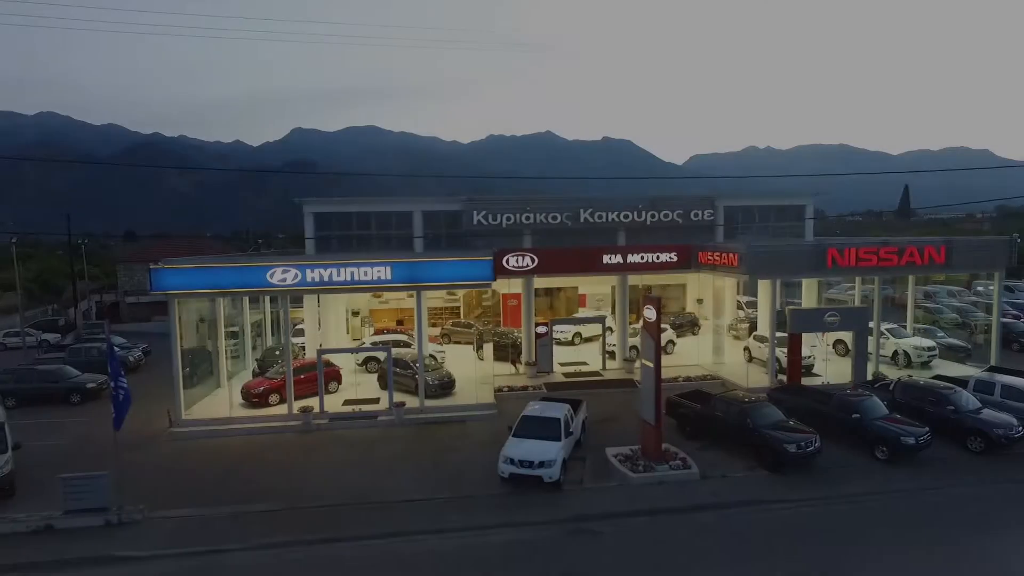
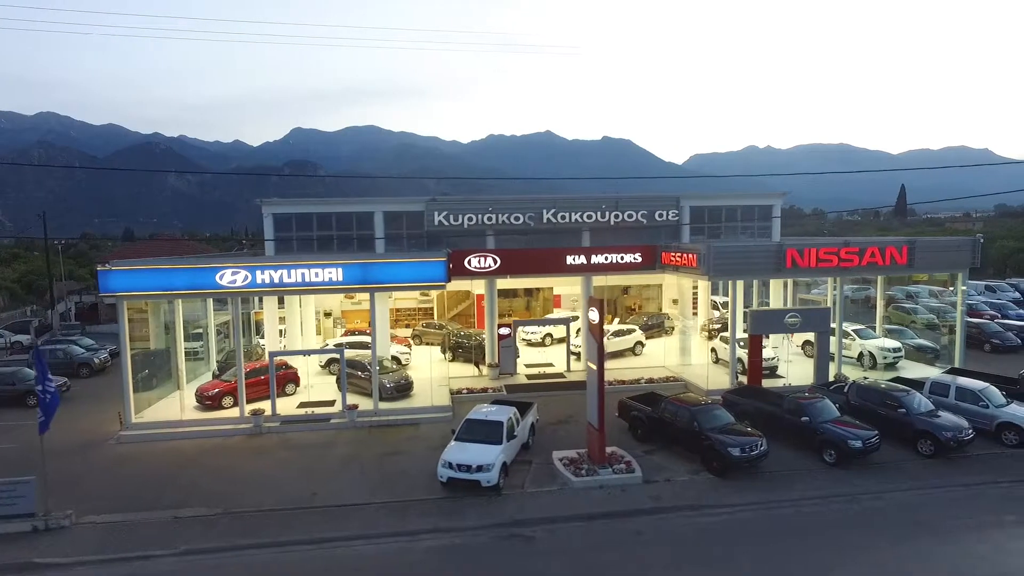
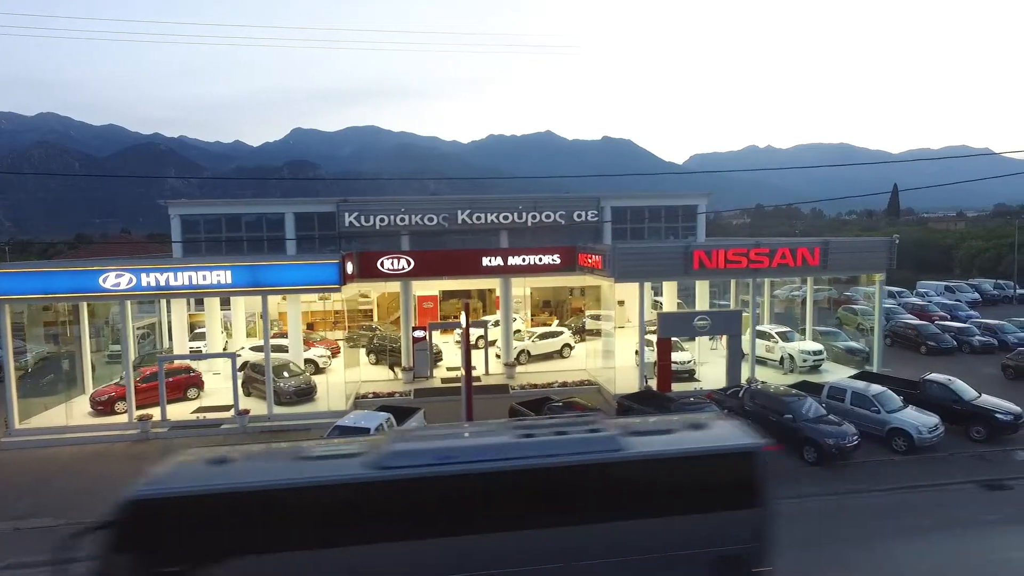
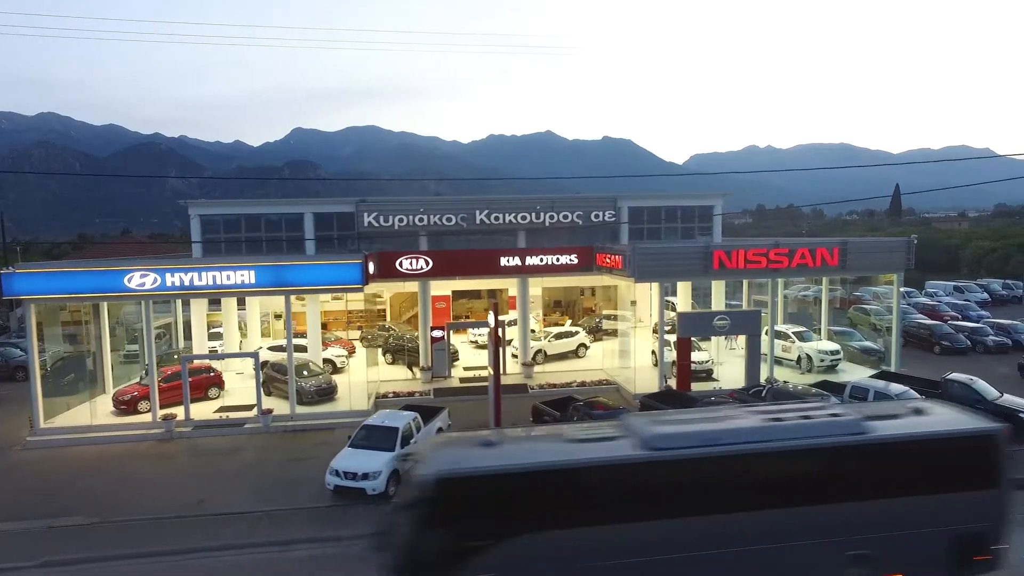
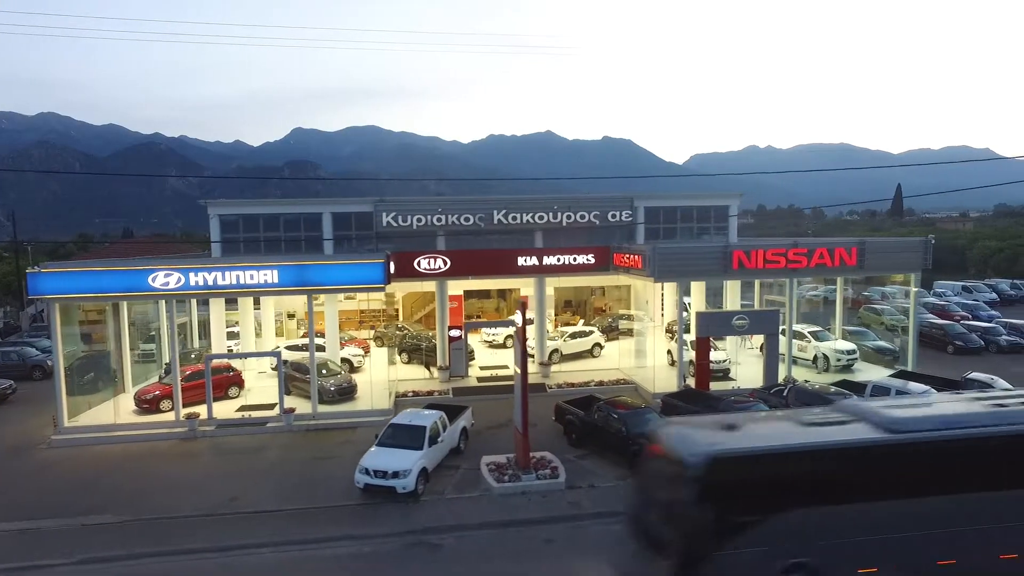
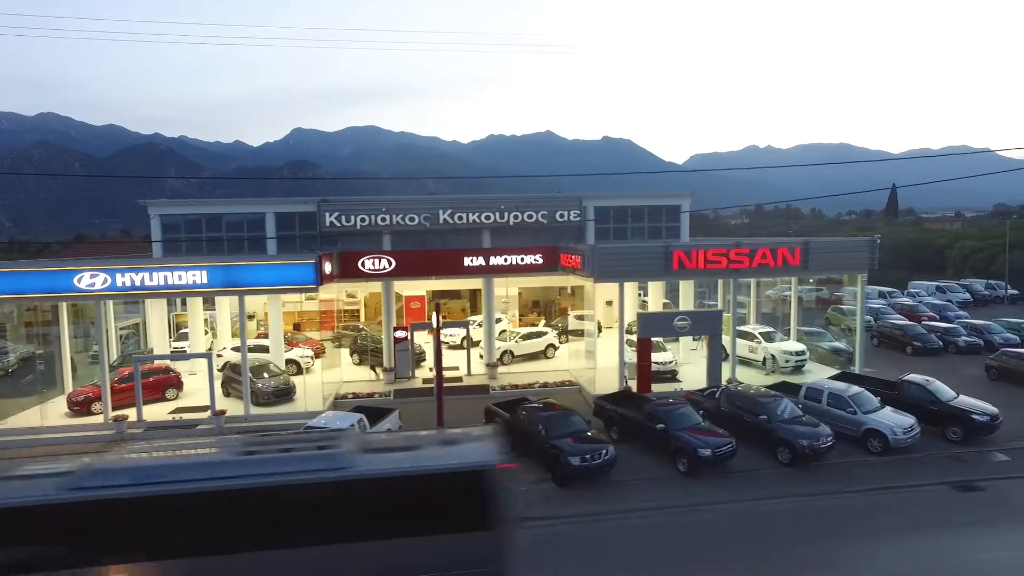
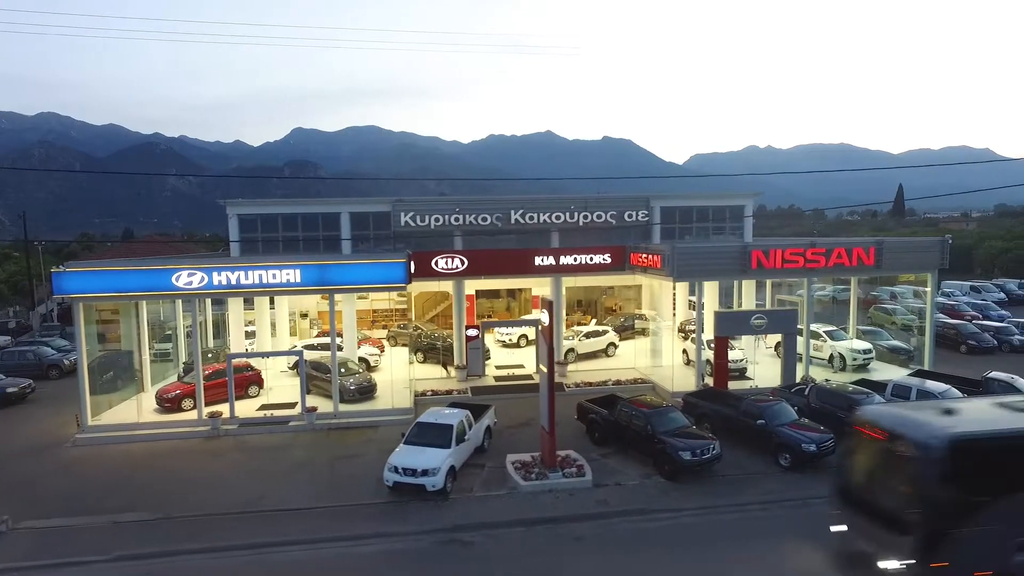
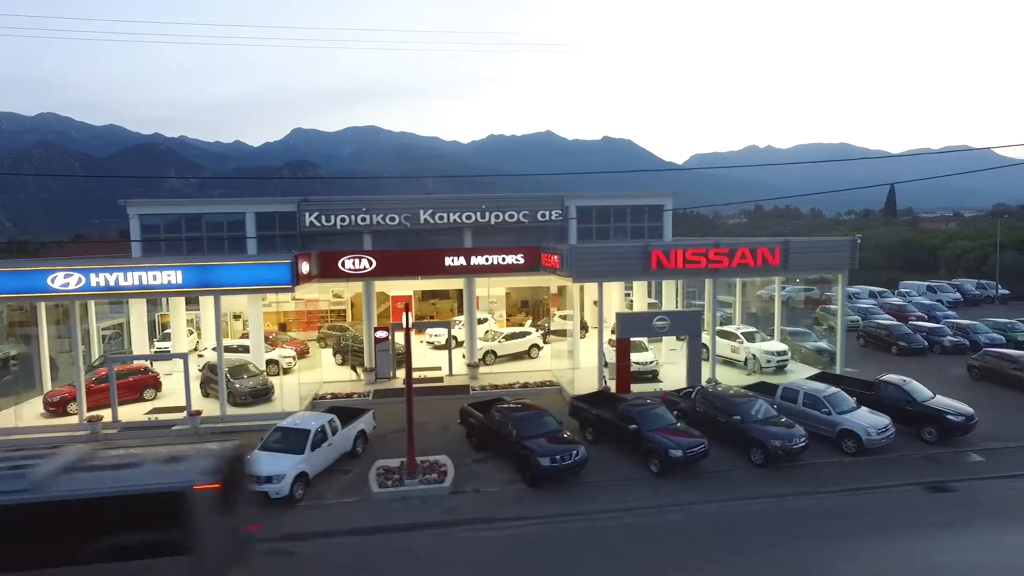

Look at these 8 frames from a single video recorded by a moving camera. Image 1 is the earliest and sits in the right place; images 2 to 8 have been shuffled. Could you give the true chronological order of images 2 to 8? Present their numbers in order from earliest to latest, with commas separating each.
2, 7, 5, 4, 3, 6, 8
